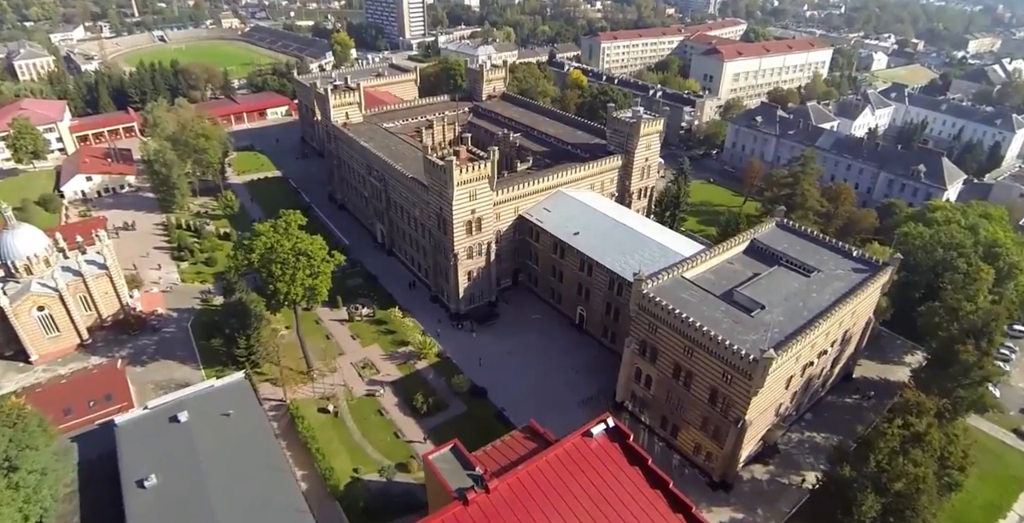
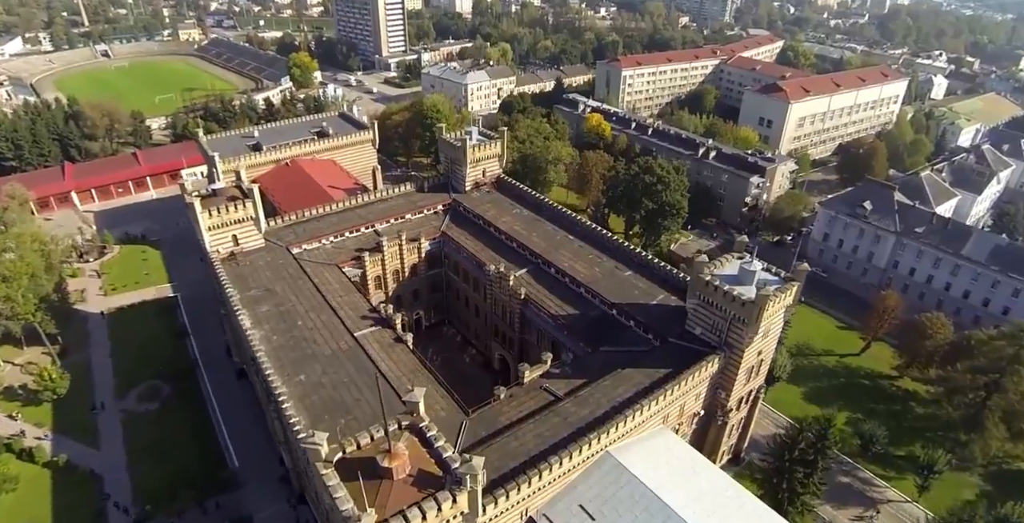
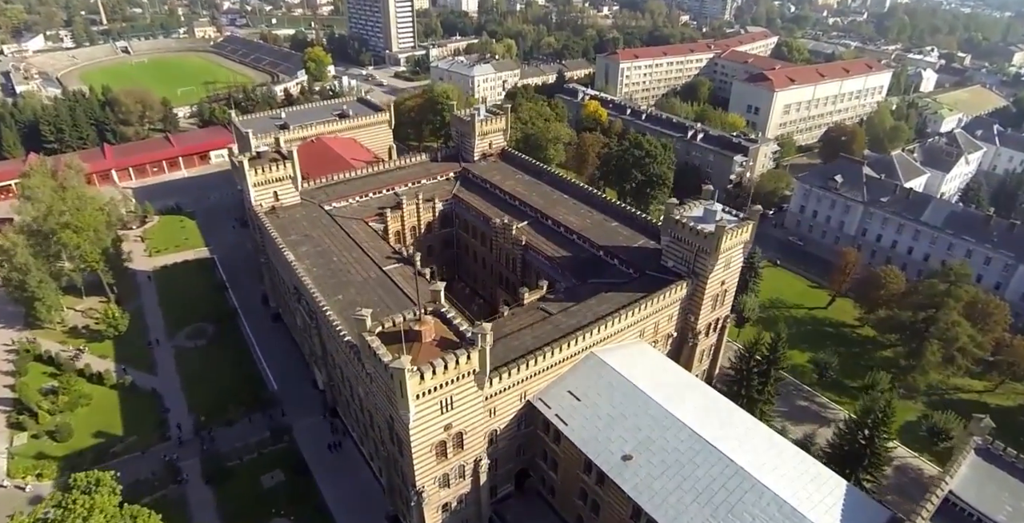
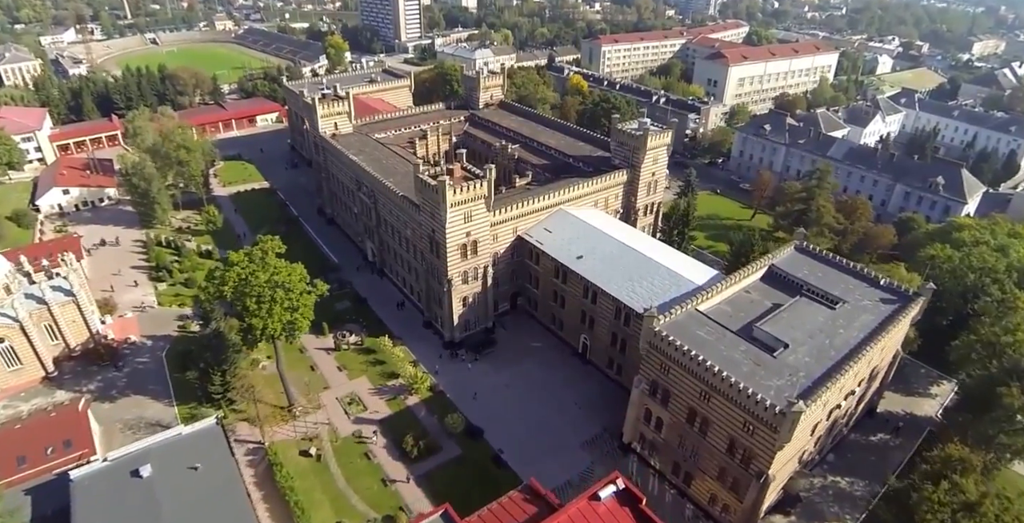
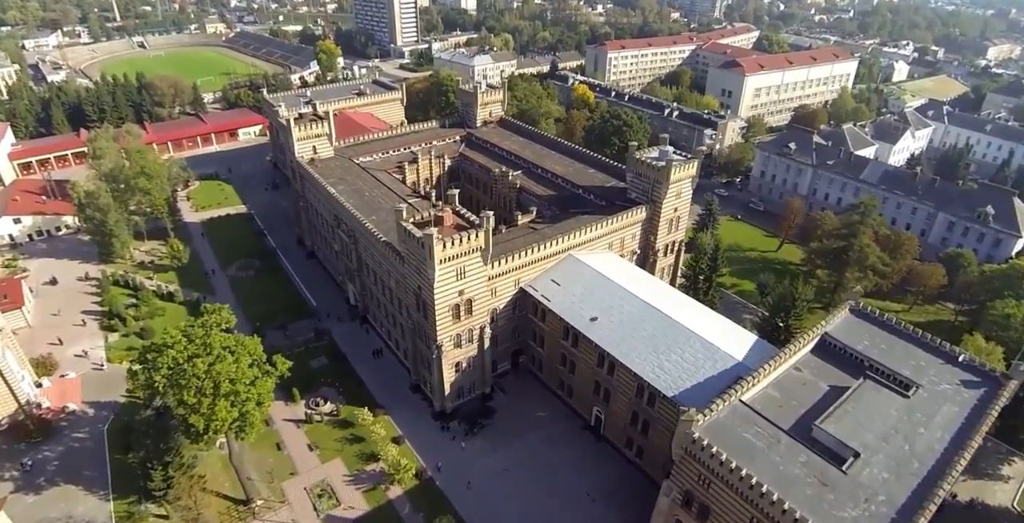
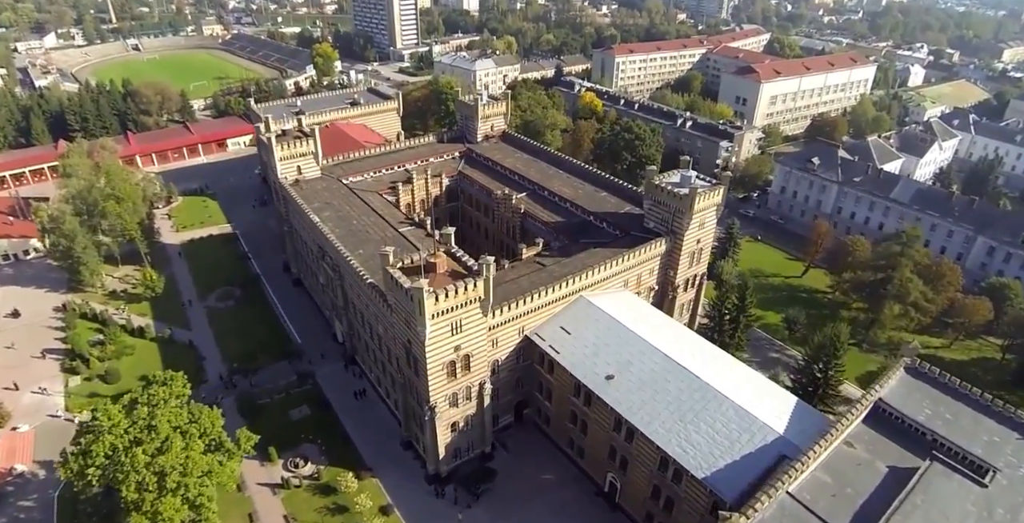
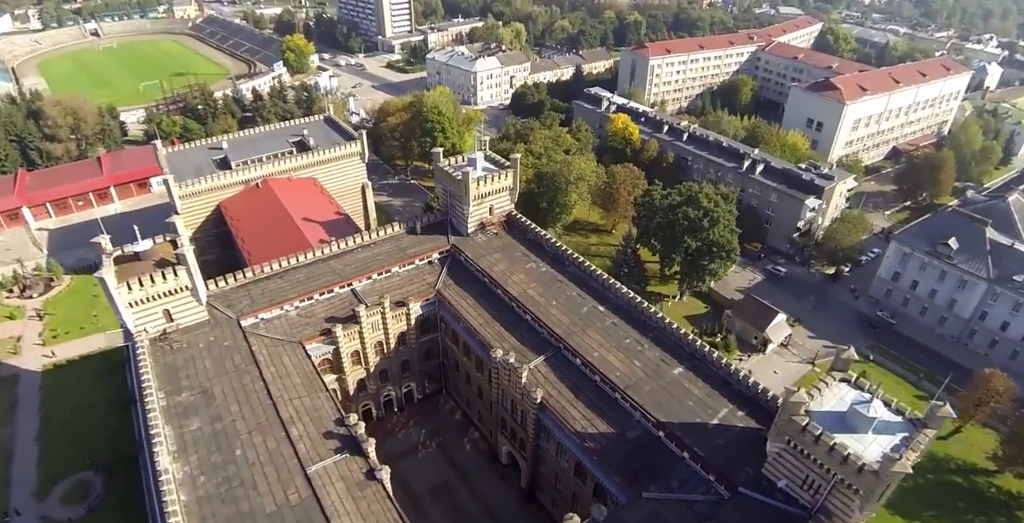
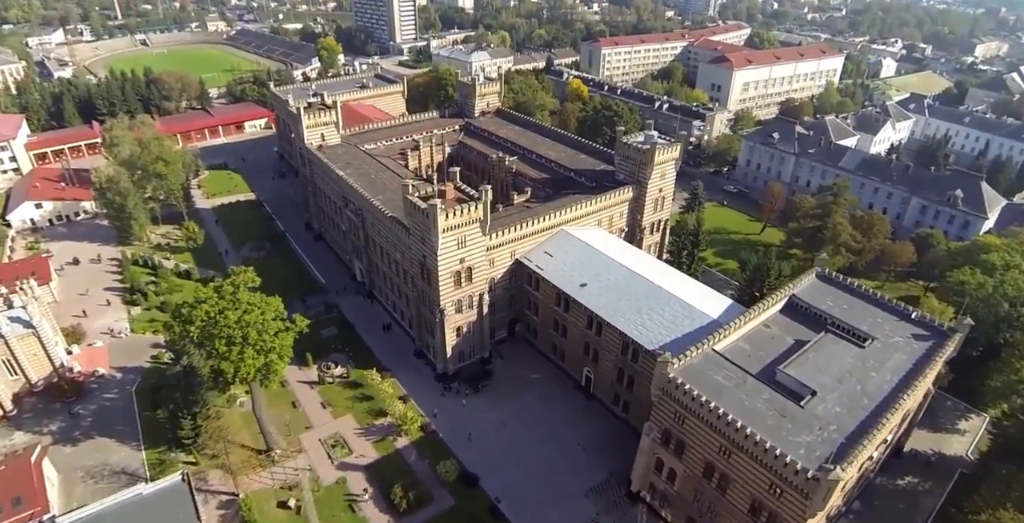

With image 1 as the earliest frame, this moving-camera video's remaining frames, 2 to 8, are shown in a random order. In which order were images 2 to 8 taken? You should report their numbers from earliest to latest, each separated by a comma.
4, 8, 5, 6, 3, 2, 7
